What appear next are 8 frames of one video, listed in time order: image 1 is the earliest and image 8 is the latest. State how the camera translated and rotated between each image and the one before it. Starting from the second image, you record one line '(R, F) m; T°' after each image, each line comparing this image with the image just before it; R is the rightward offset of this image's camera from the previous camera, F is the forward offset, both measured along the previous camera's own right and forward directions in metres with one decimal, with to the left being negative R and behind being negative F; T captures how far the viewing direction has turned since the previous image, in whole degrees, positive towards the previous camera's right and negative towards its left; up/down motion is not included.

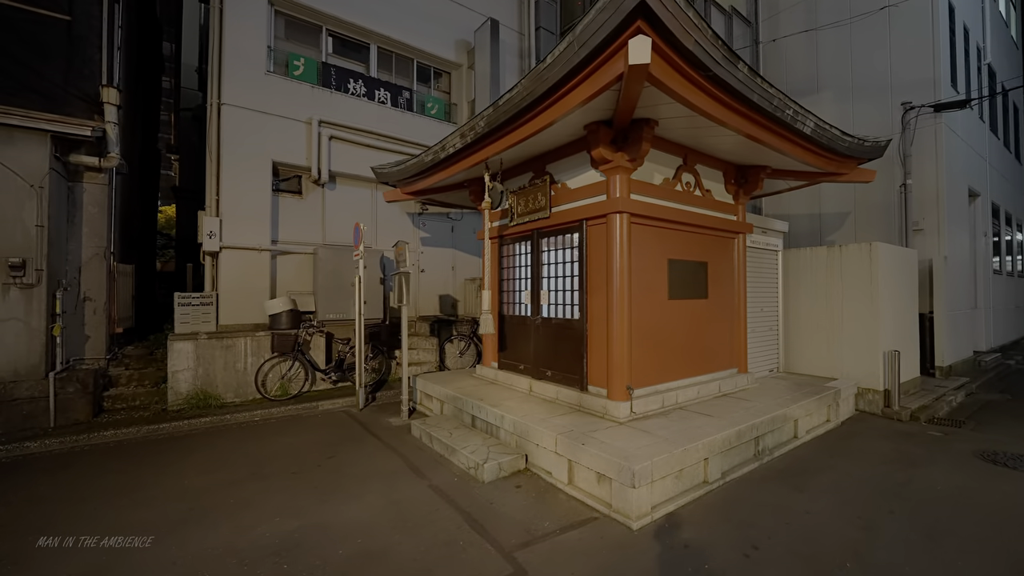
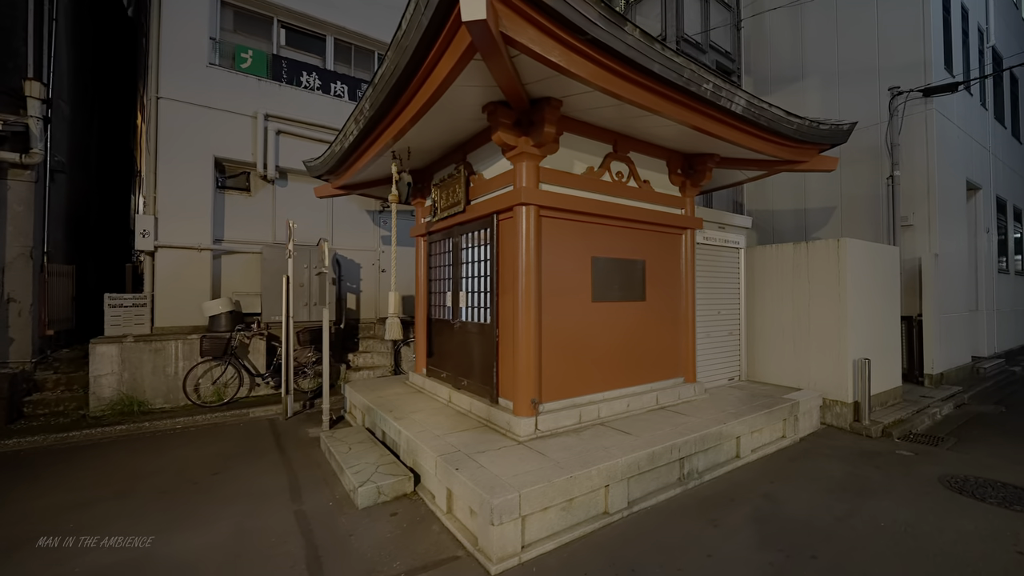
(+1.1, +0.5) m; -2°
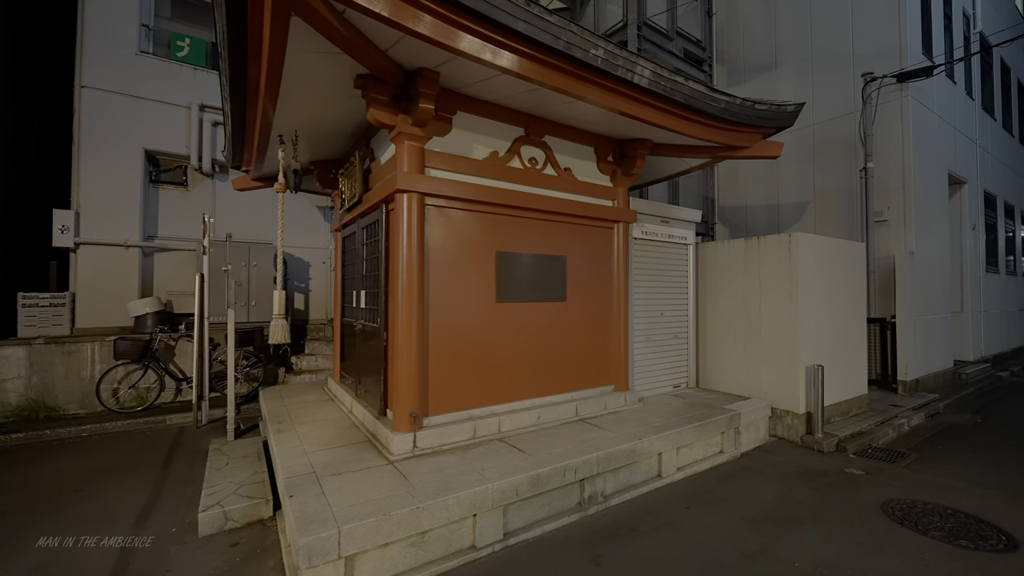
(+1.0, +0.5) m; -1°
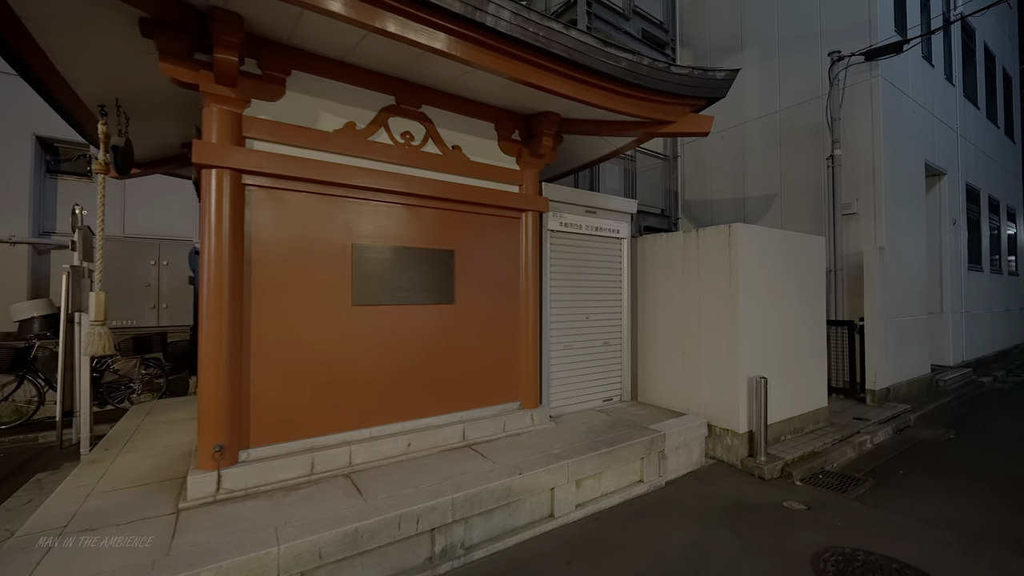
(+1.1, +0.7) m; 0°
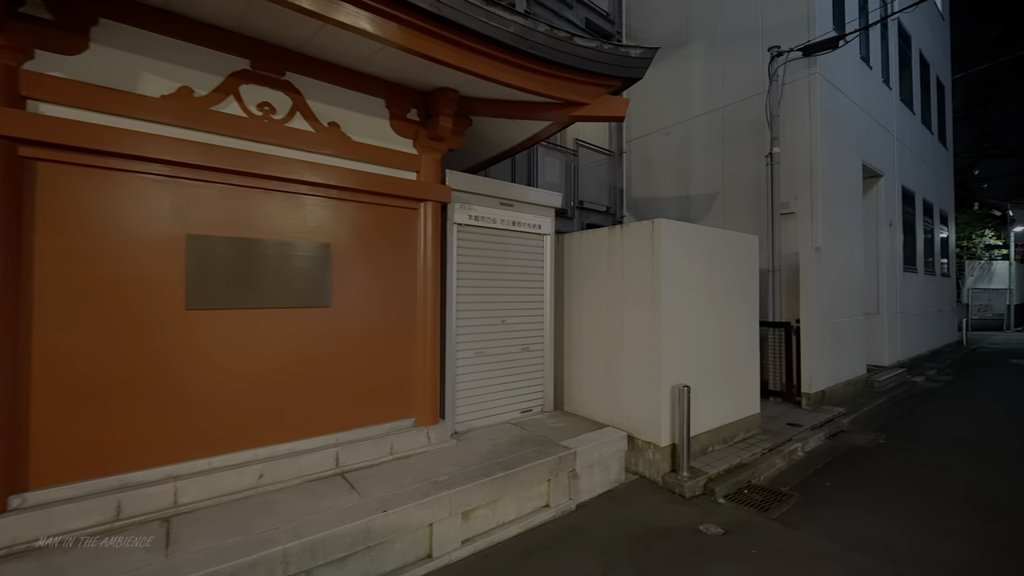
(+0.6, +0.5) m; +4°
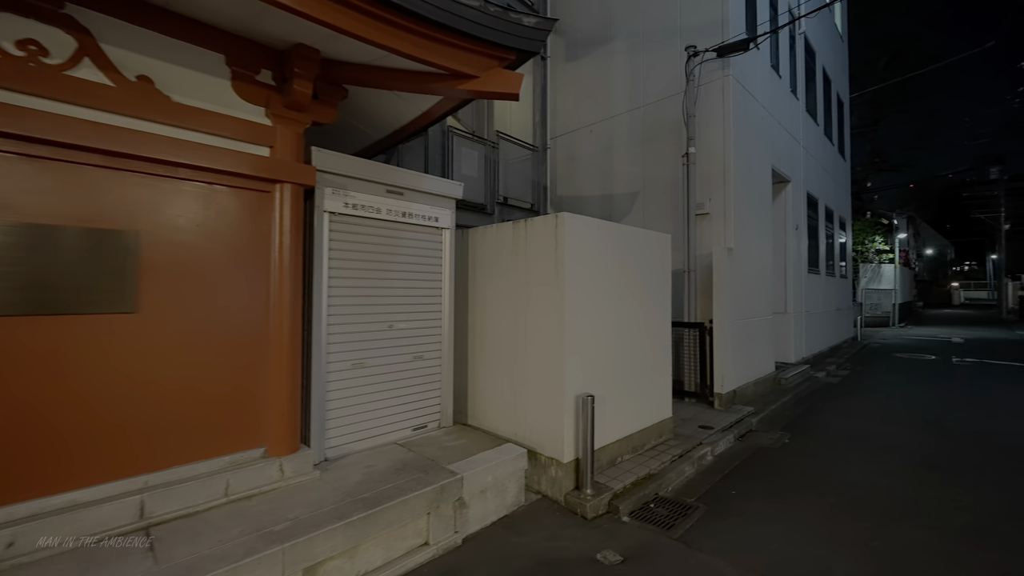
(+0.5, +0.5) m; +8°
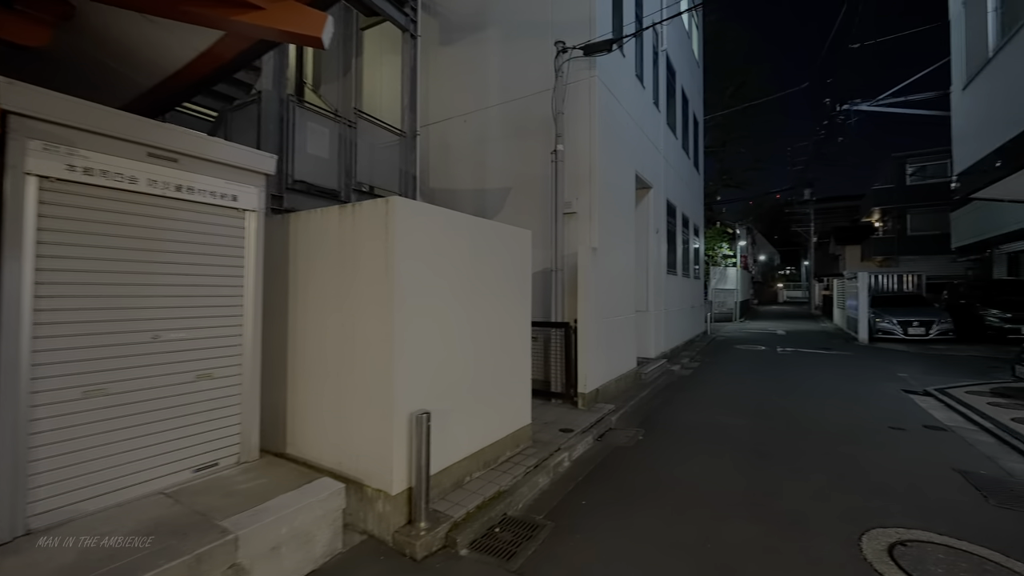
(+0.5, +0.5) m; +14°
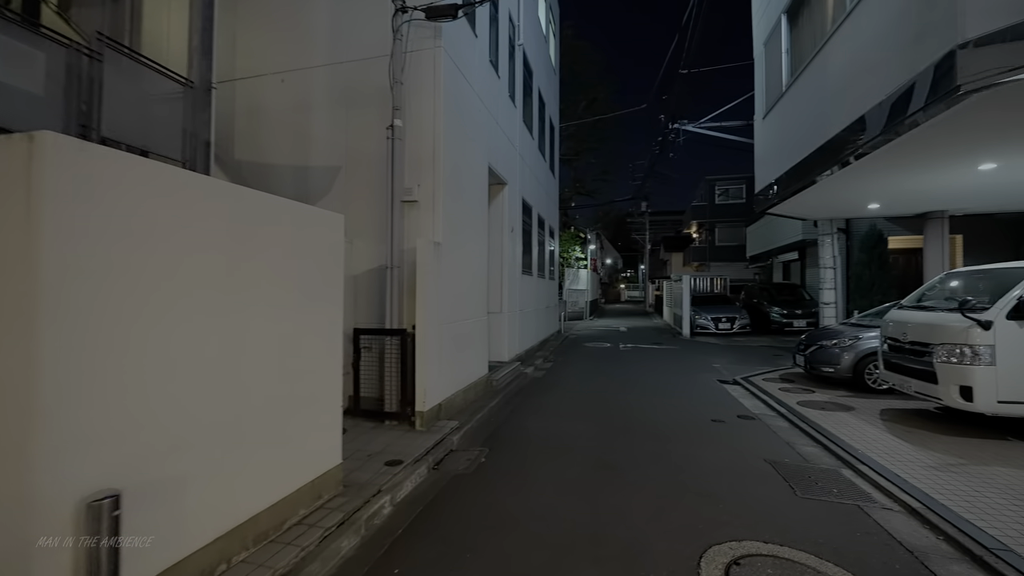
(+0.5, +0.8) m; +17°
